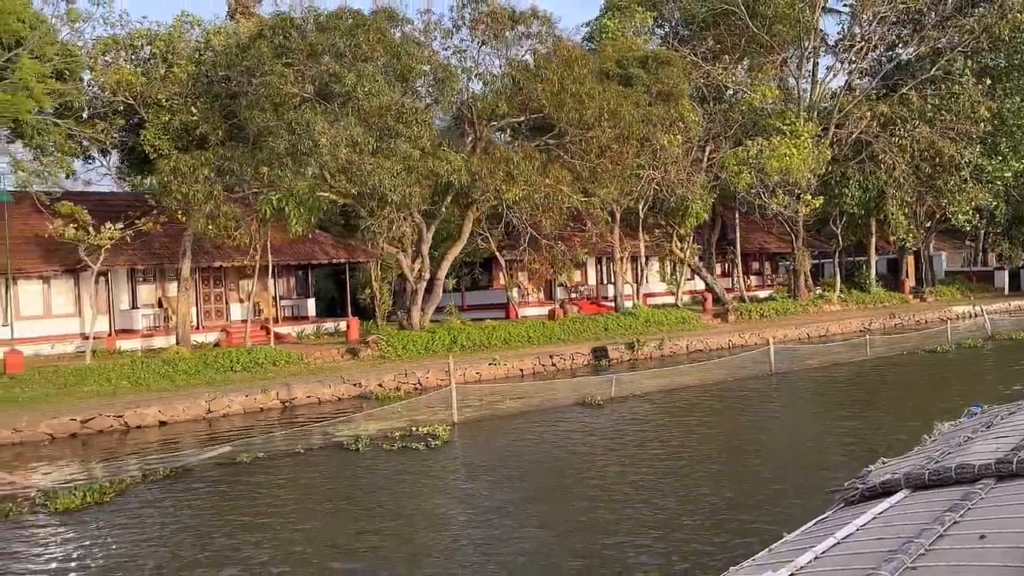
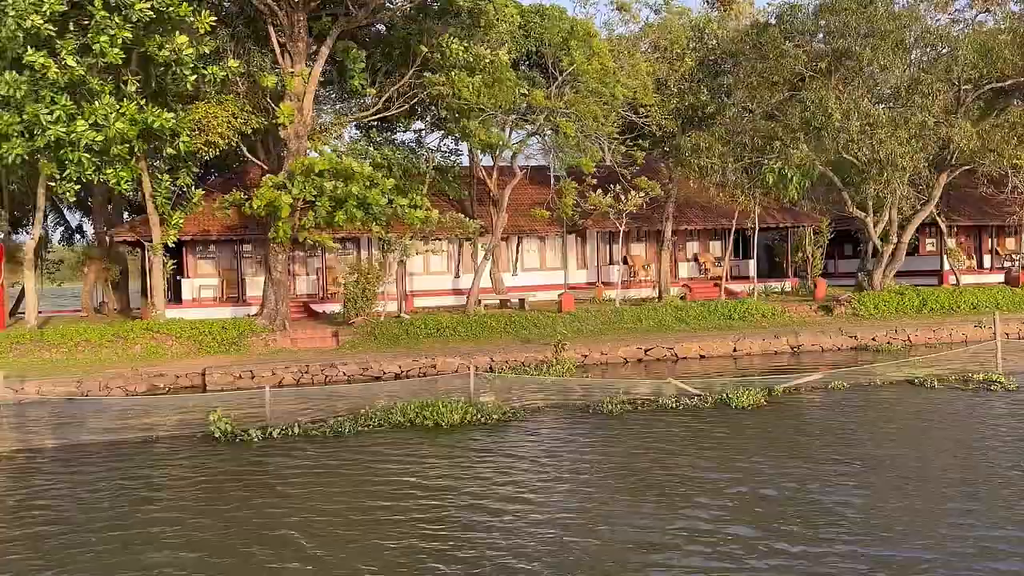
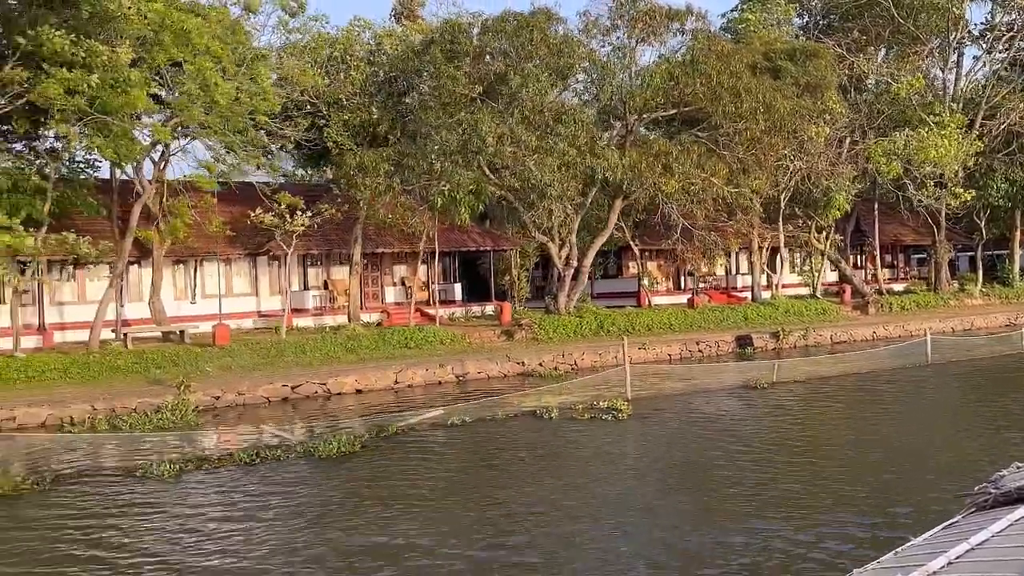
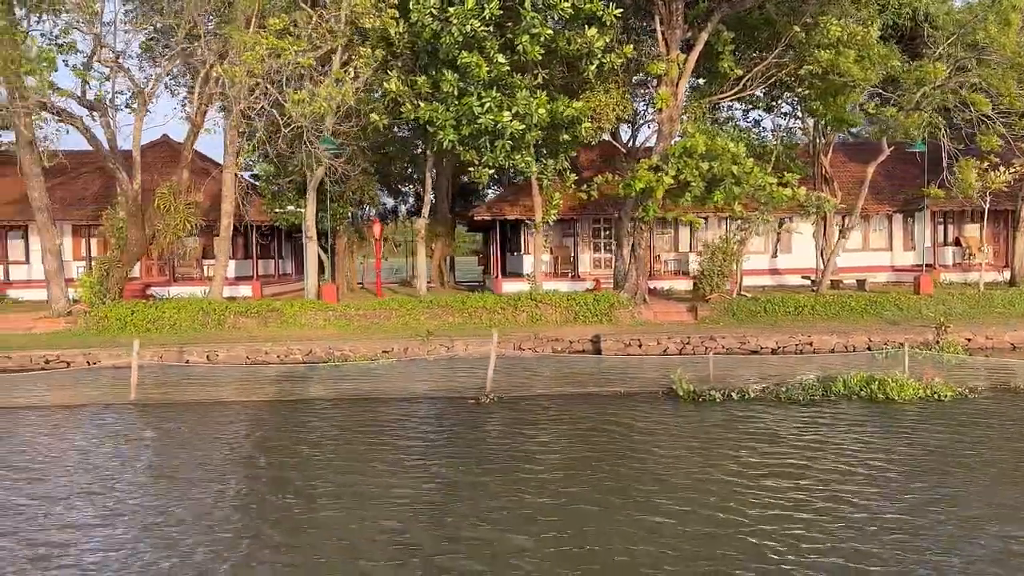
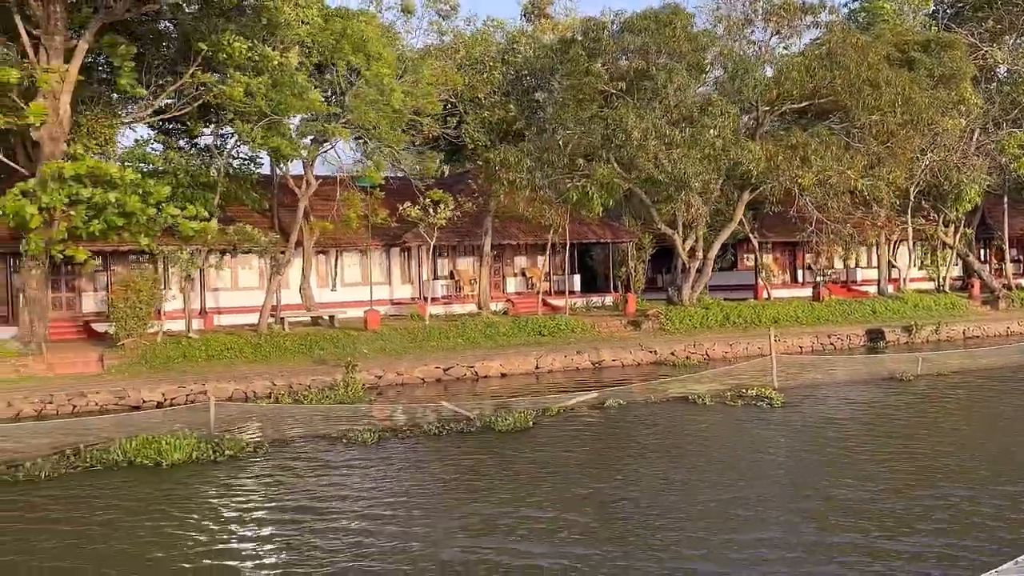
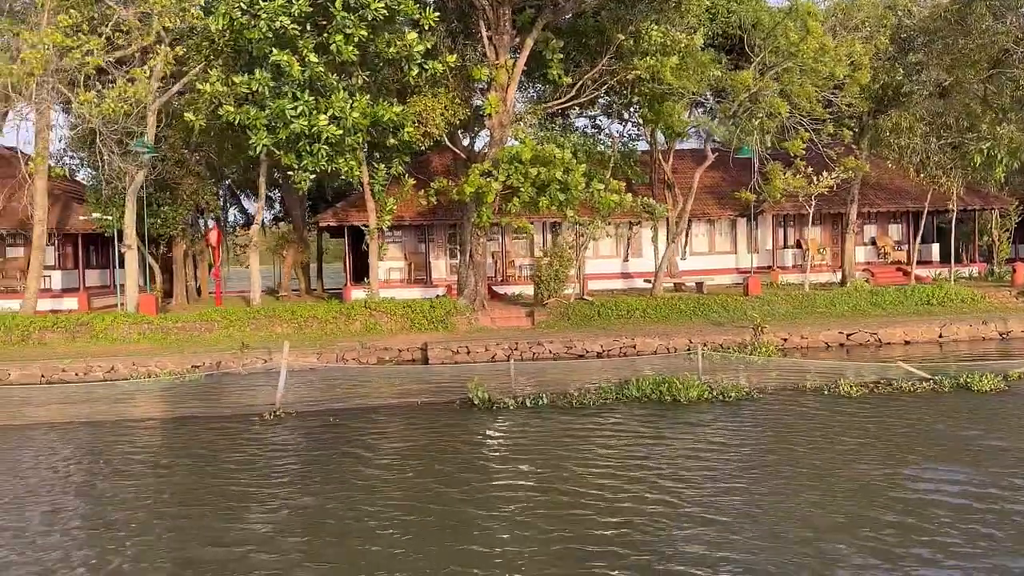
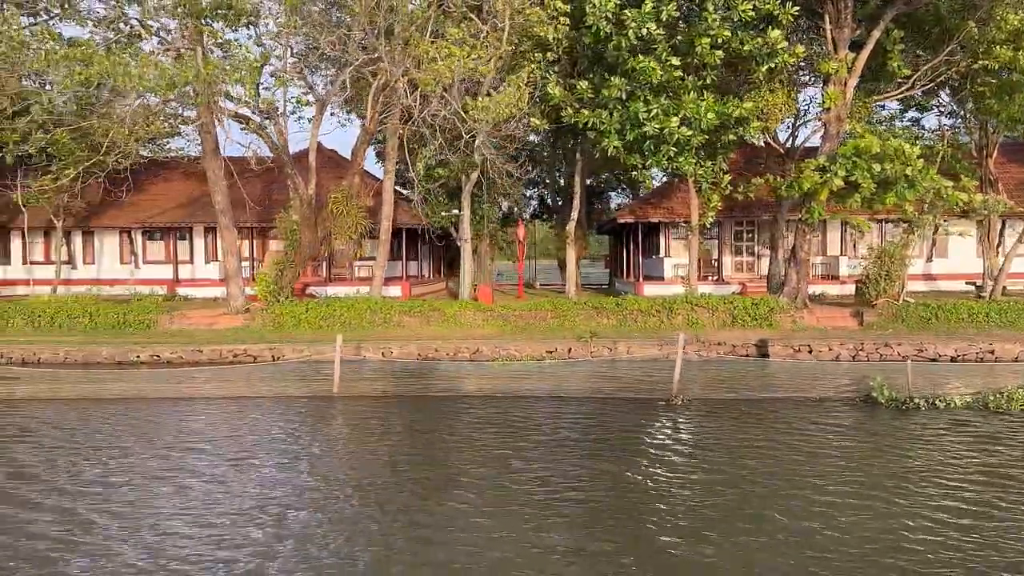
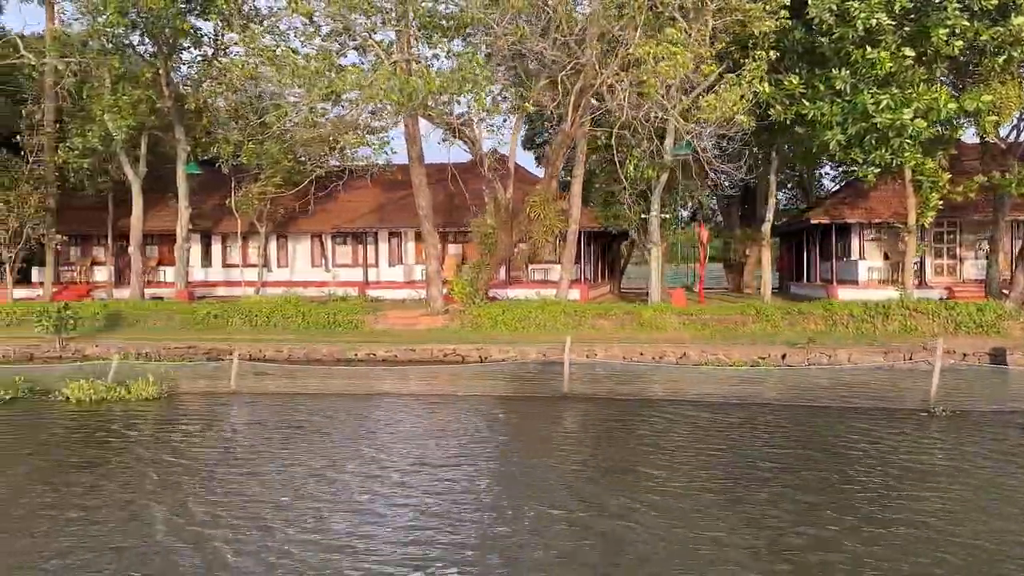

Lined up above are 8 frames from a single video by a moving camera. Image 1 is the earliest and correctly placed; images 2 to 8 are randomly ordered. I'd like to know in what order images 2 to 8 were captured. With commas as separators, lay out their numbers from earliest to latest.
3, 5, 2, 6, 4, 7, 8
